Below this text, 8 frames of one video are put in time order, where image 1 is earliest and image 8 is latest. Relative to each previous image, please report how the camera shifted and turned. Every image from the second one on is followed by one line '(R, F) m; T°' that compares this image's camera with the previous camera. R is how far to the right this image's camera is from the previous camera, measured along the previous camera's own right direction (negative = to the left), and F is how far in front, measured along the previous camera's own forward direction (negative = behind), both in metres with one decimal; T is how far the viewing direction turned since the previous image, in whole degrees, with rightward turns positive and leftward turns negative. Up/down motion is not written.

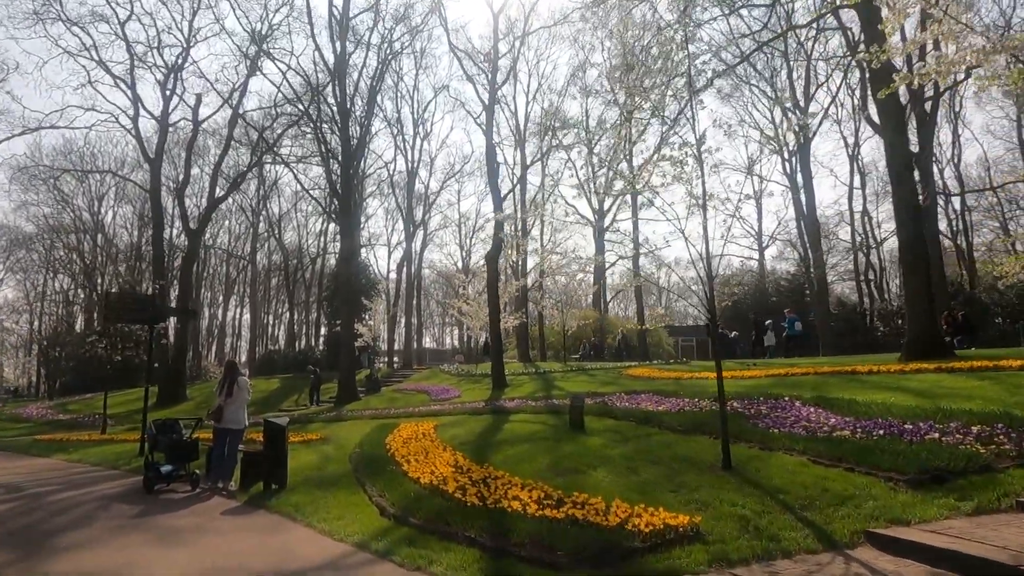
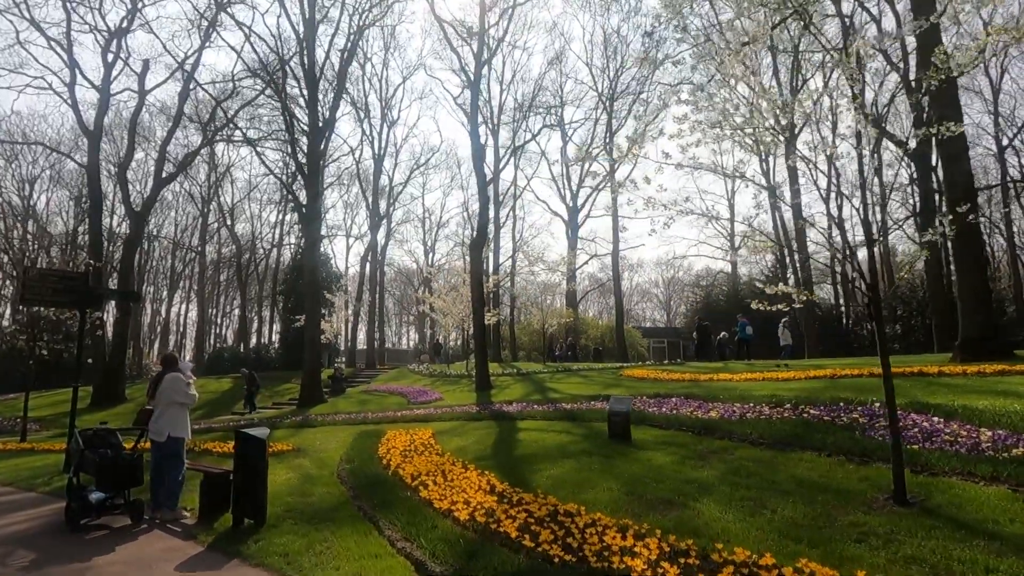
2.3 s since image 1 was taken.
(-1.2, +2.5) m; +4°
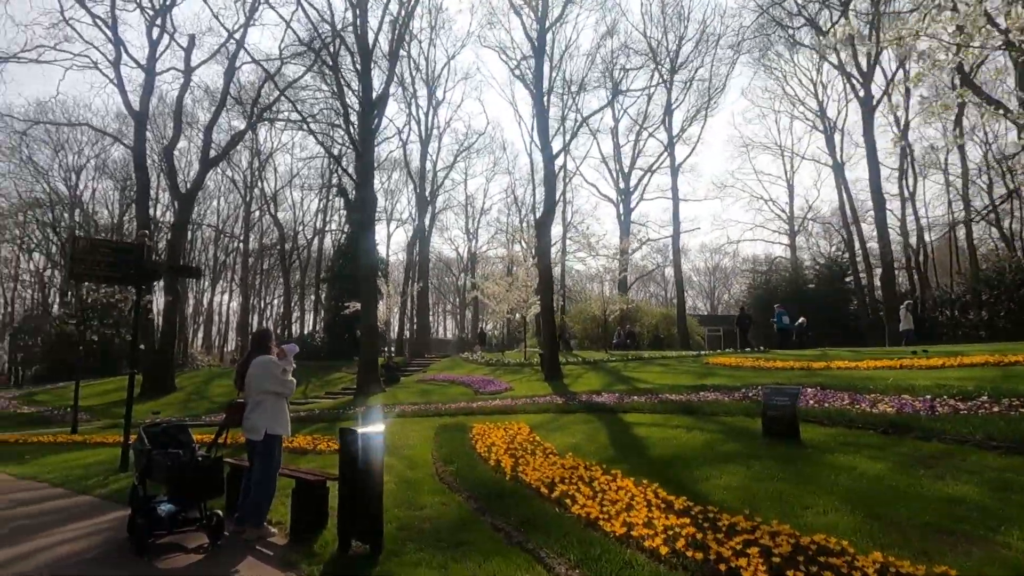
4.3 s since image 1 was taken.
(-1.4, +1.8) m; -3°
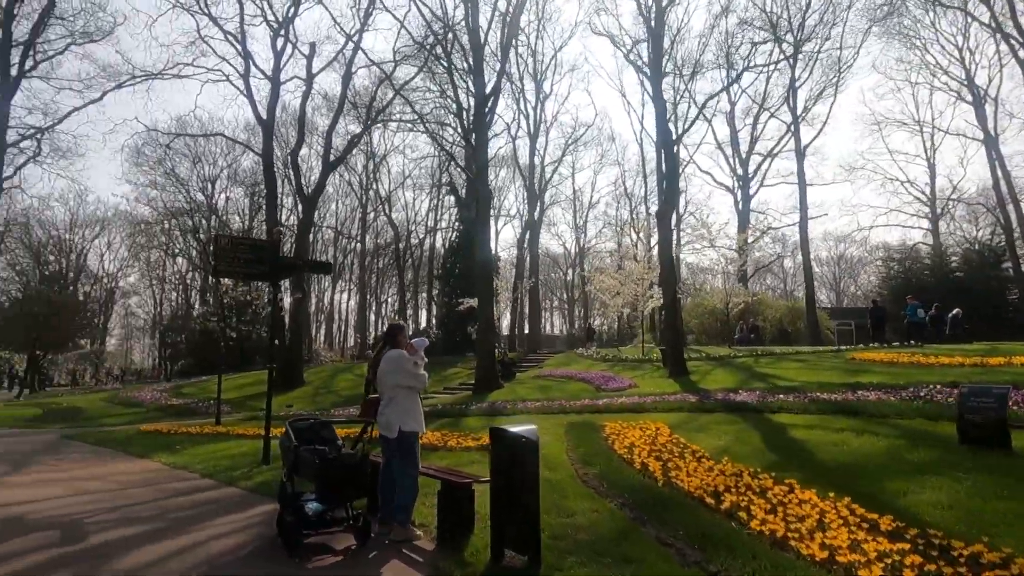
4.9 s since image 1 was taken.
(-0.5, +0.6) m; -9°
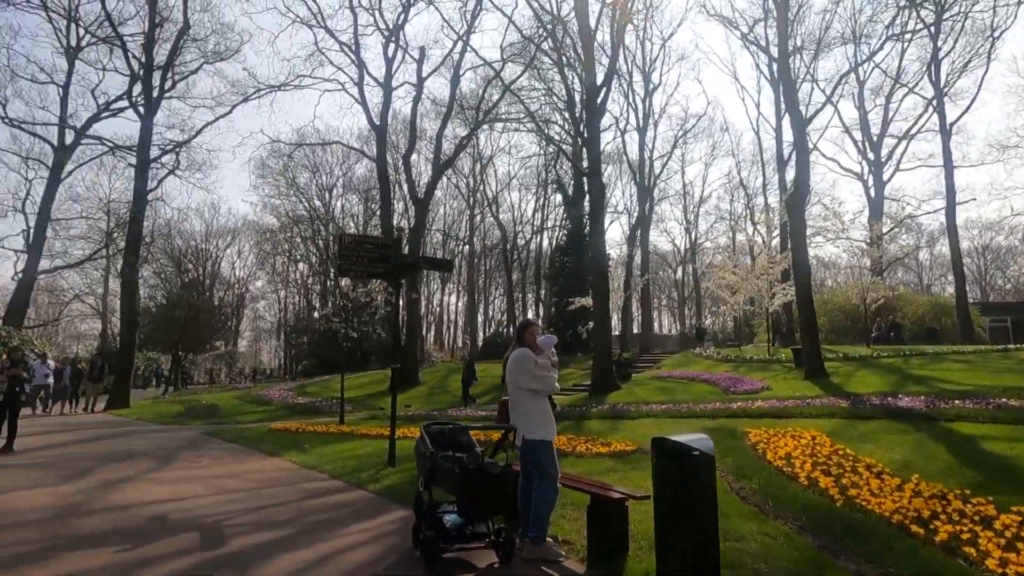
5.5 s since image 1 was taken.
(-0.4, +0.7) m; -9°
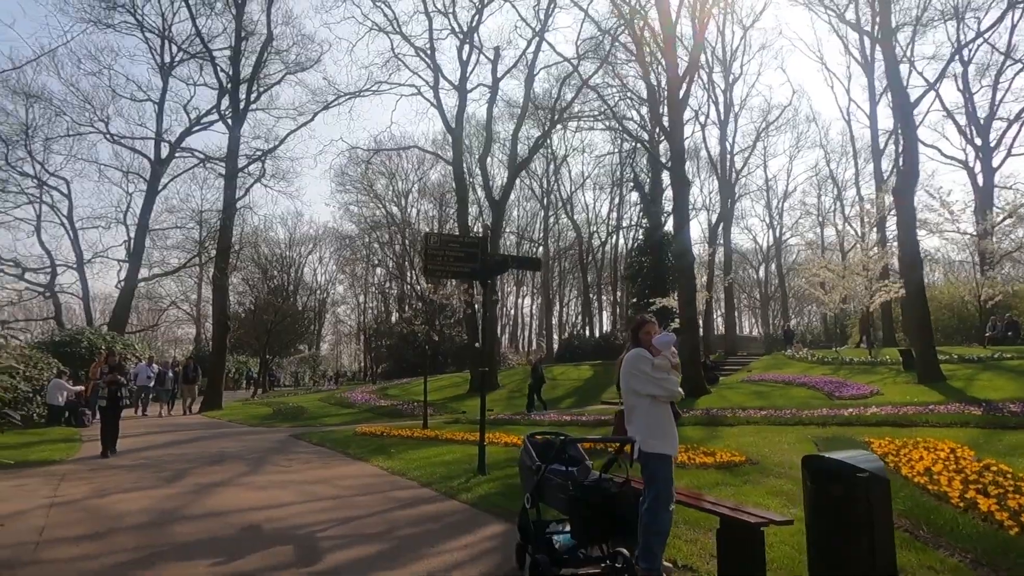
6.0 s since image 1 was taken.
(-0.3, +0.5) m; -6°
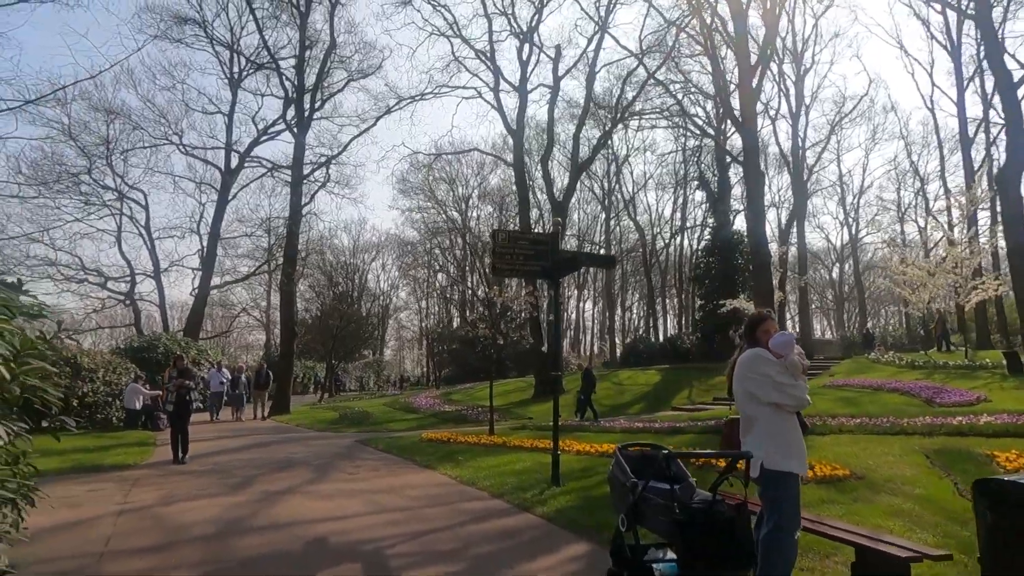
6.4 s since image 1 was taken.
(-0.2, +0.6) m; -5°
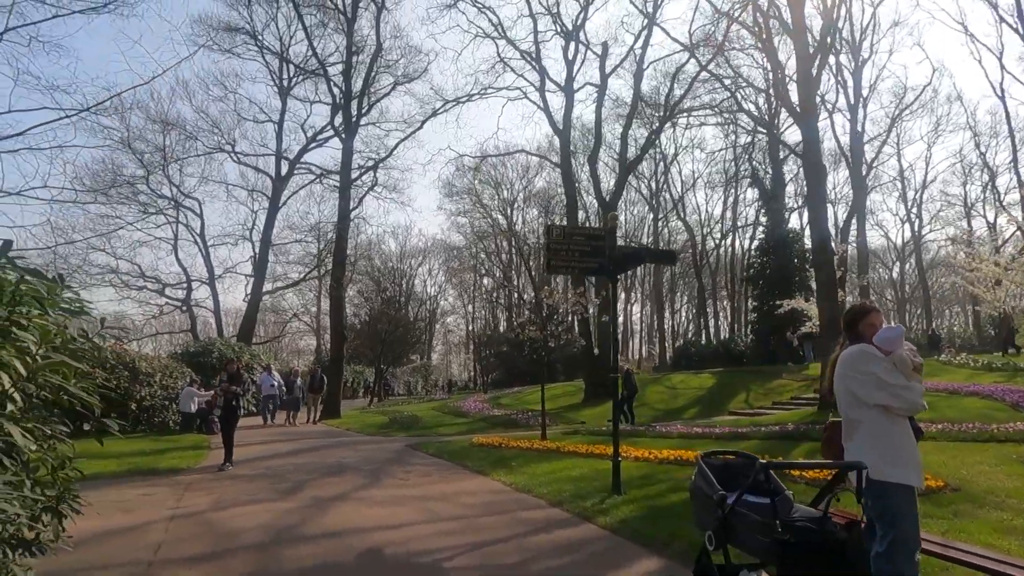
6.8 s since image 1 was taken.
(-0.2, +0.4) m; -4°
